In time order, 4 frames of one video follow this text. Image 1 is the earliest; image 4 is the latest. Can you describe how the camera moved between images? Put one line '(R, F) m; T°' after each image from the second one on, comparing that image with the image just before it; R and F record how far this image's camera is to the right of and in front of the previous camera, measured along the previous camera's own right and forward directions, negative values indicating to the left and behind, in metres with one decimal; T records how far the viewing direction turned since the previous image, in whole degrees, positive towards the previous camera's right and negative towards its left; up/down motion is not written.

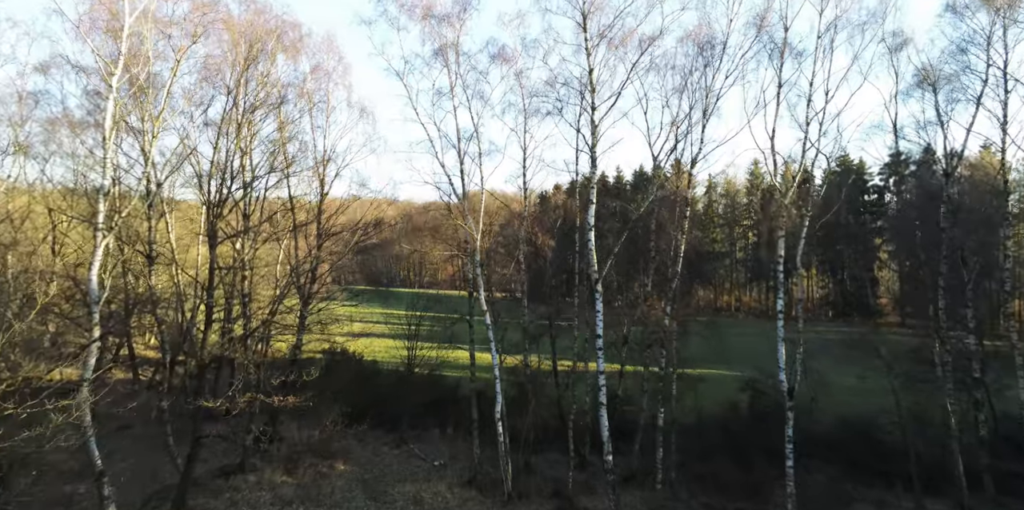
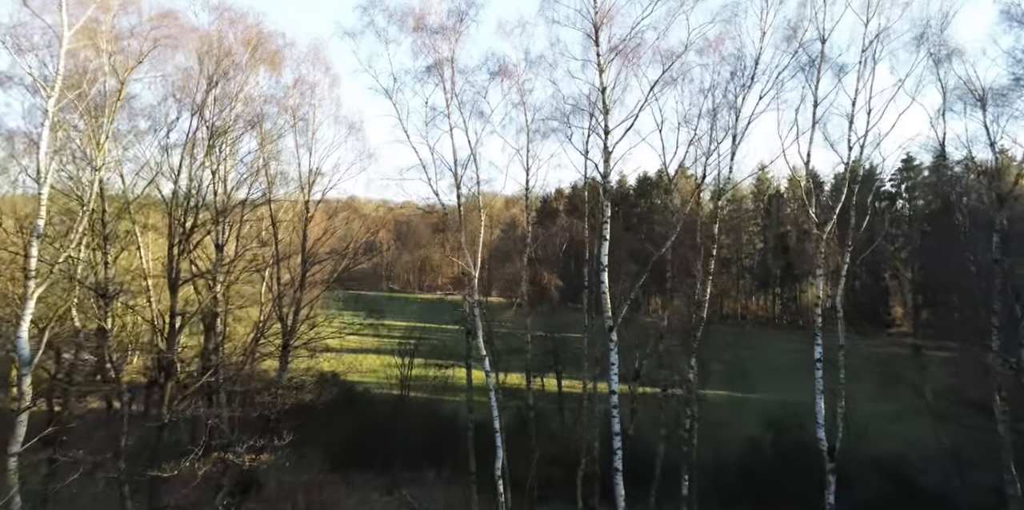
(0.0, +2.7) m; 0°
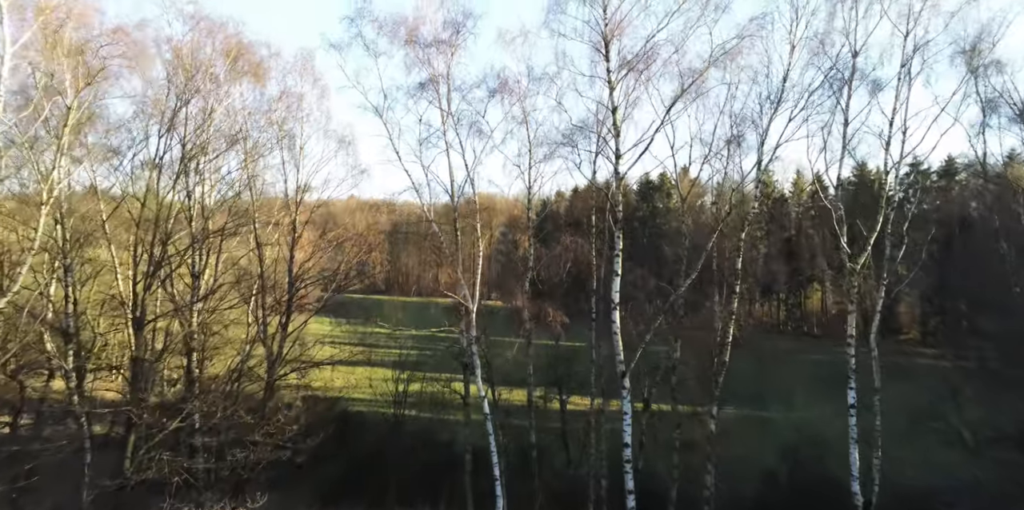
(0.0, +1.9) m; 0°
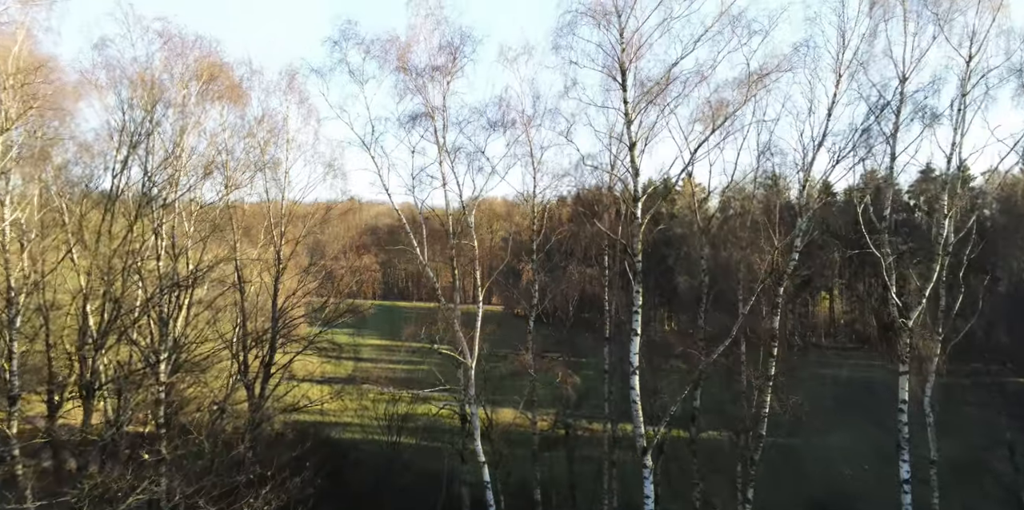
(-0.1, +2.2) m; 0°
